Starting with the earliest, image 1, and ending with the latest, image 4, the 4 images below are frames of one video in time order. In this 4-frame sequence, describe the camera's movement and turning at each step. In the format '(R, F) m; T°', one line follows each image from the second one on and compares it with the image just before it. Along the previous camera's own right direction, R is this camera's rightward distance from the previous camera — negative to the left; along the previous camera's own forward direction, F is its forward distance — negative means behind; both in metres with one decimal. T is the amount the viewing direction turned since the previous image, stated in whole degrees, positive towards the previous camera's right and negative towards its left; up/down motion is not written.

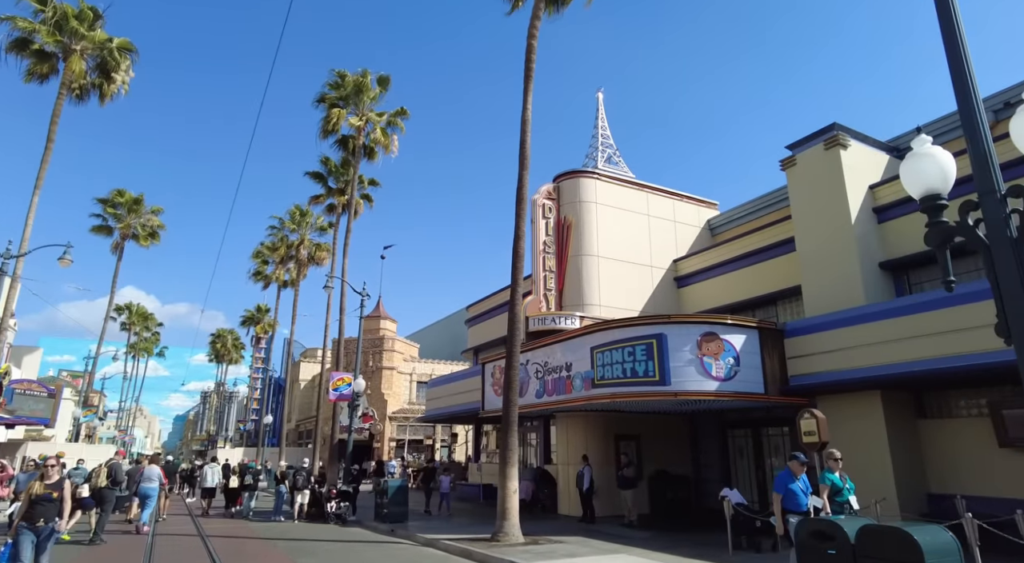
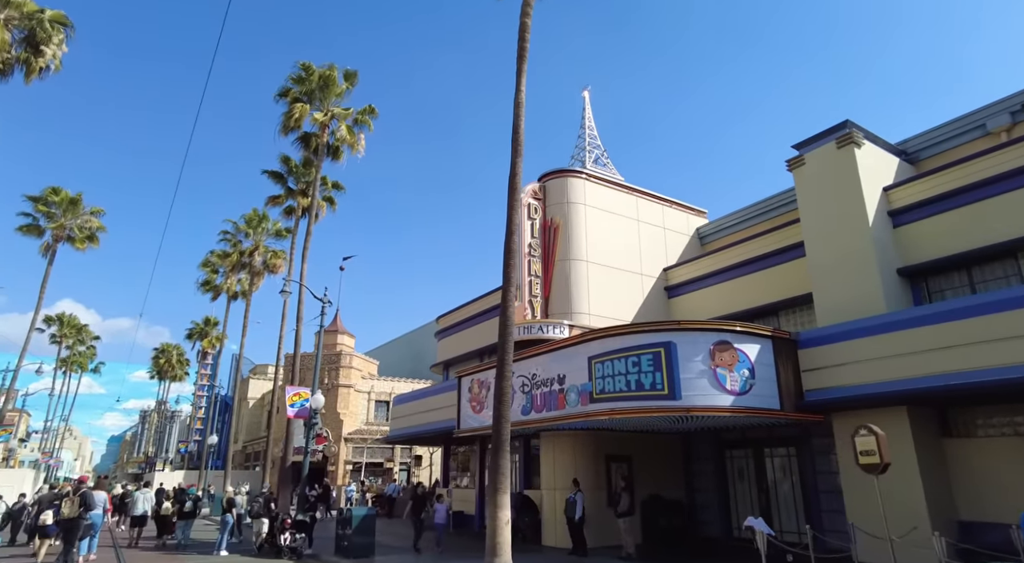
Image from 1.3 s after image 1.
(-0.7, +1.7) m; +4°
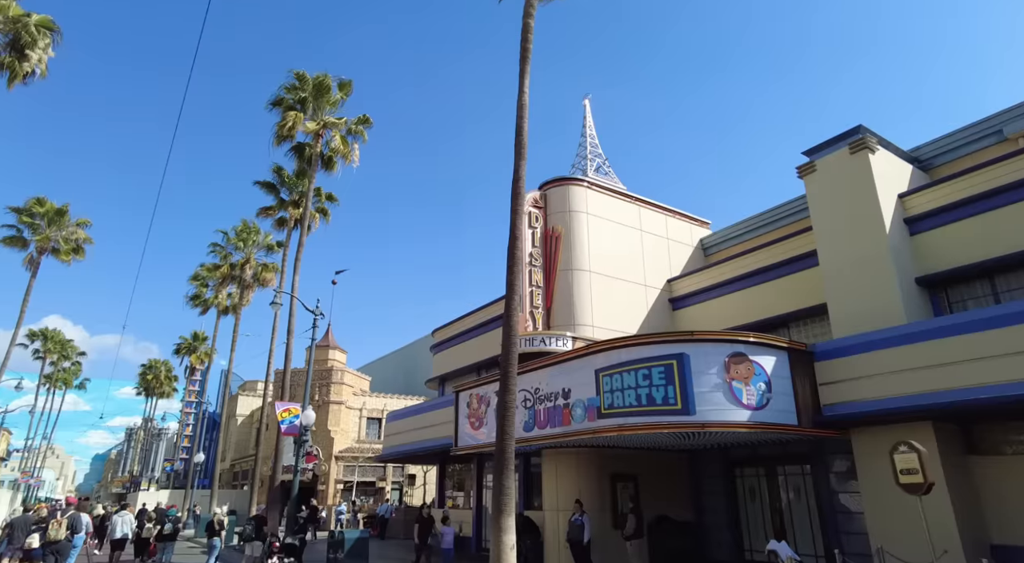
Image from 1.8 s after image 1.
(-0.2, +0.7) m; +1°
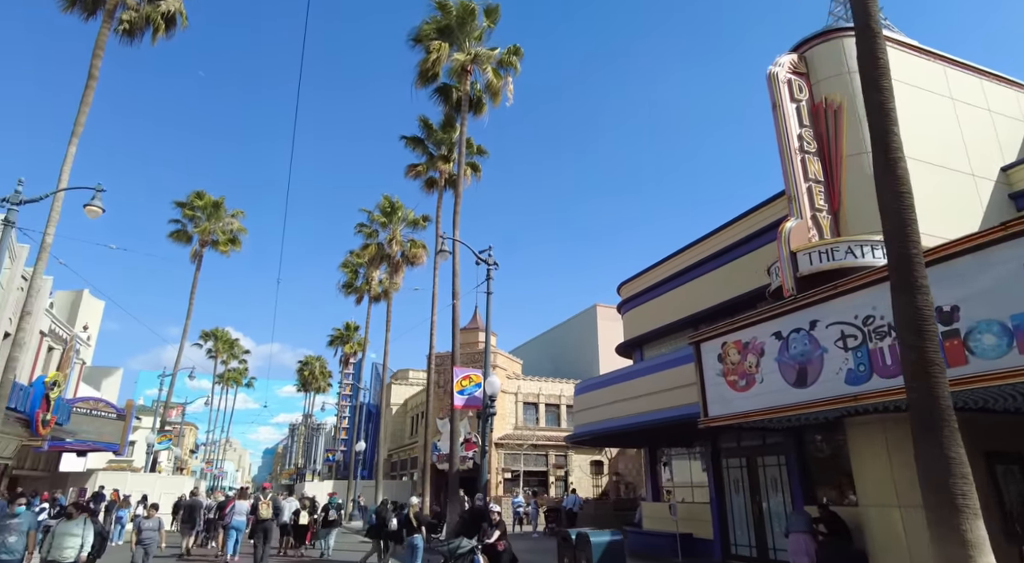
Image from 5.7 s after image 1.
(-2.5, +4.6) m; -11°
